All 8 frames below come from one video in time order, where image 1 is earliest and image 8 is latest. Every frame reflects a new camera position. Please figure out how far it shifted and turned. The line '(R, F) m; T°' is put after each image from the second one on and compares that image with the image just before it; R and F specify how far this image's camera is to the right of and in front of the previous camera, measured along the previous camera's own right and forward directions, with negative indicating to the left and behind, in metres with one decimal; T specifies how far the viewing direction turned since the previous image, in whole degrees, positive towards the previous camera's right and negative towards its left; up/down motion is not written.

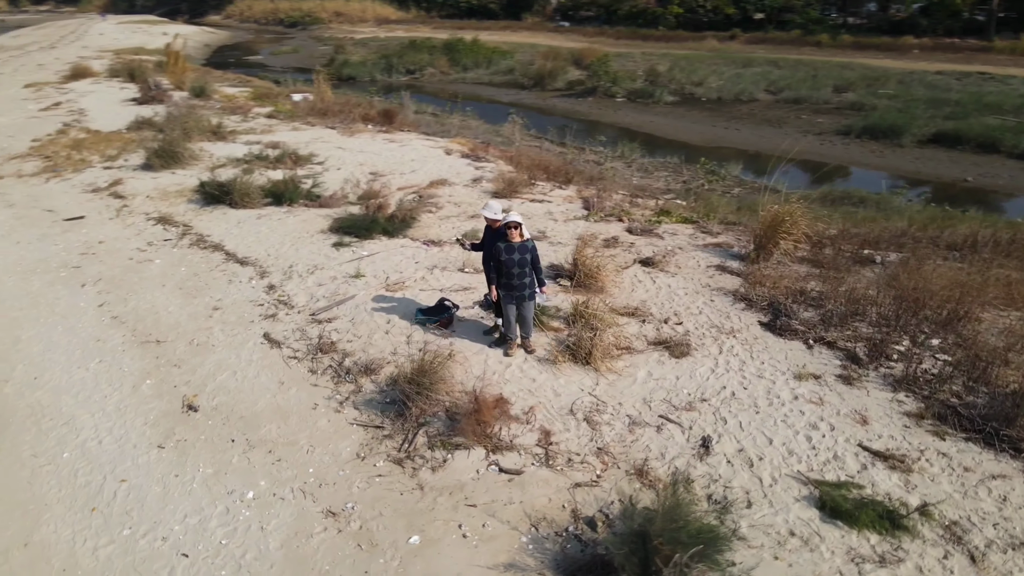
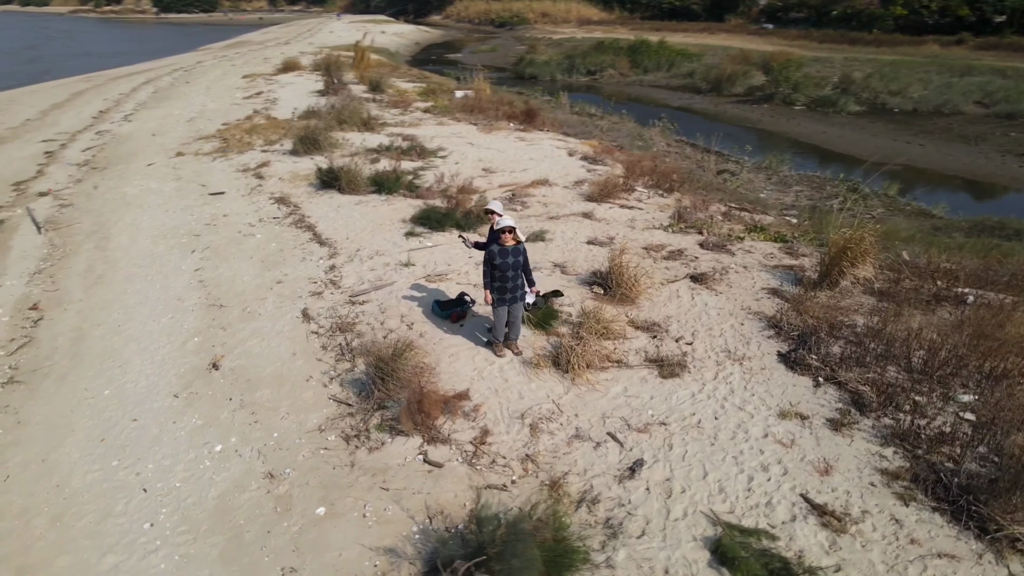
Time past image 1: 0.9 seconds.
(+1.6, +0.1) m; -14°
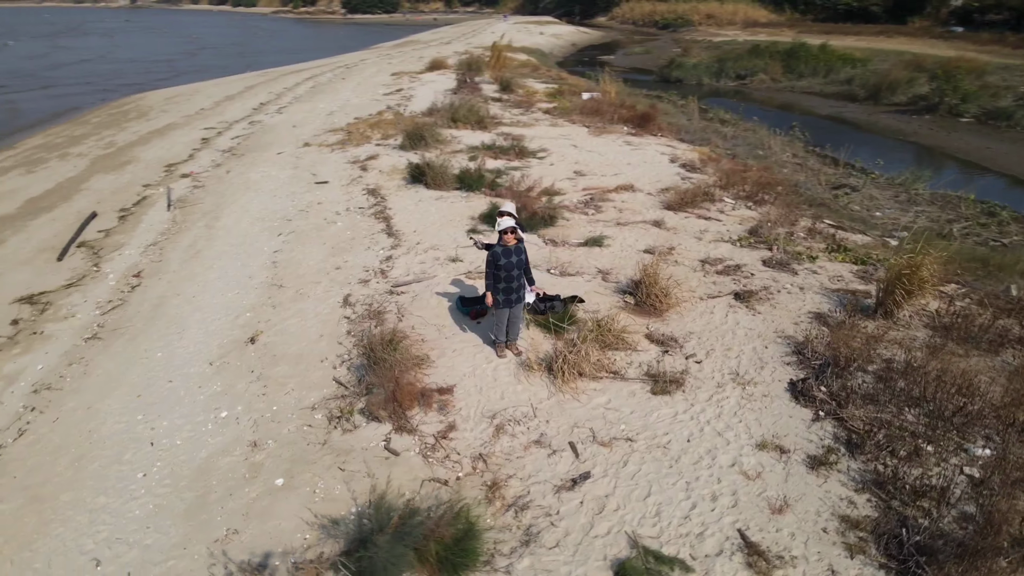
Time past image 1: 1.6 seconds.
(+1.2, +0.1) m; -11°
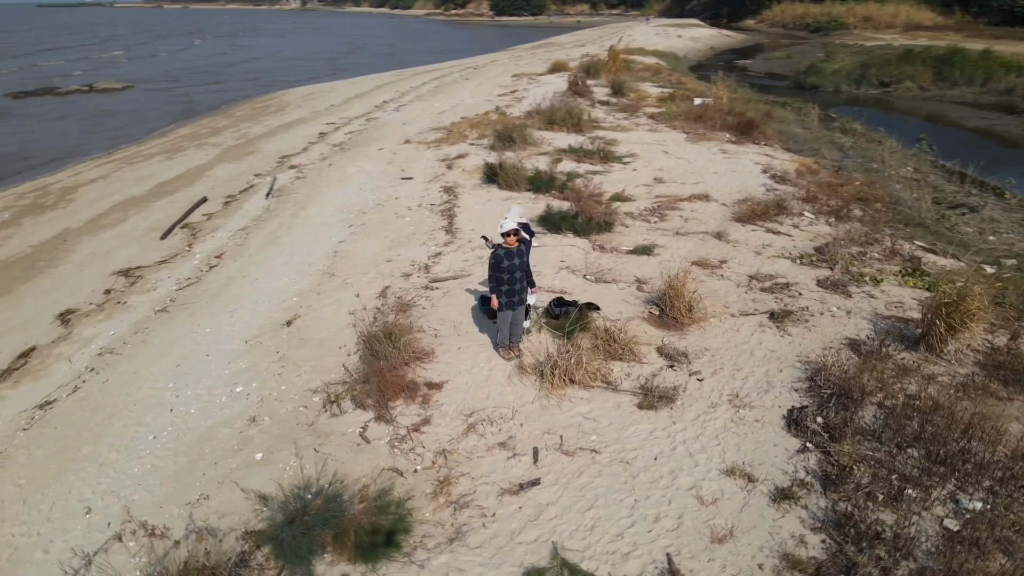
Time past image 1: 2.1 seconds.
(+1.1, +0.1) m; -10°
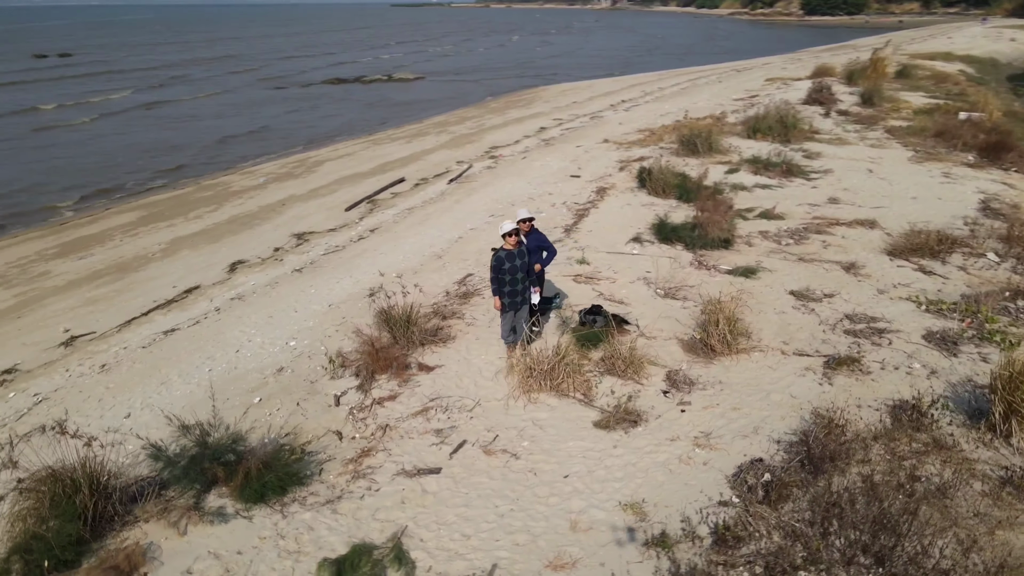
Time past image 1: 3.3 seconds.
(+2.1, +0.3) m; -20°
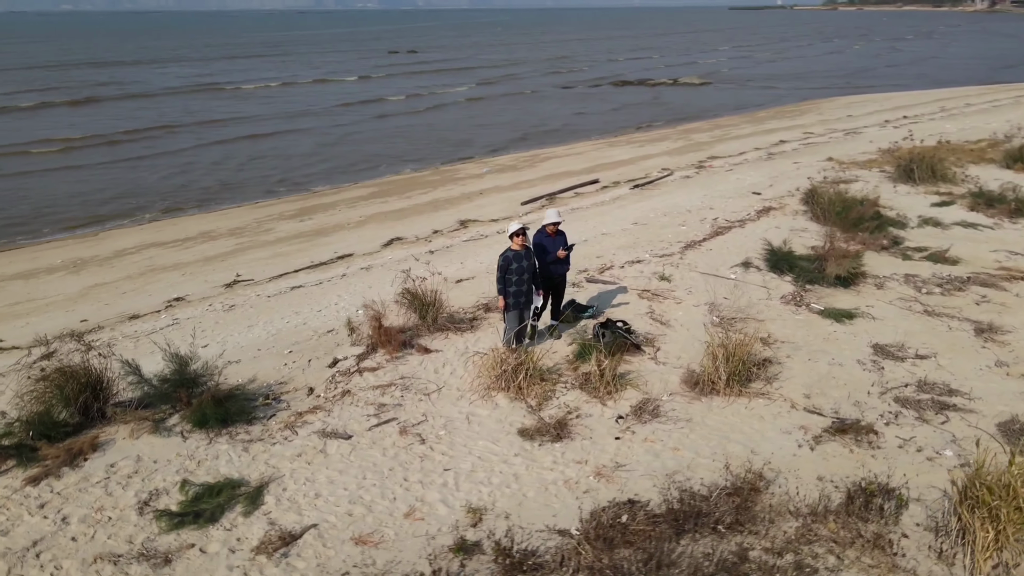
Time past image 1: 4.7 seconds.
(+2.4, +0.4) m; -22°
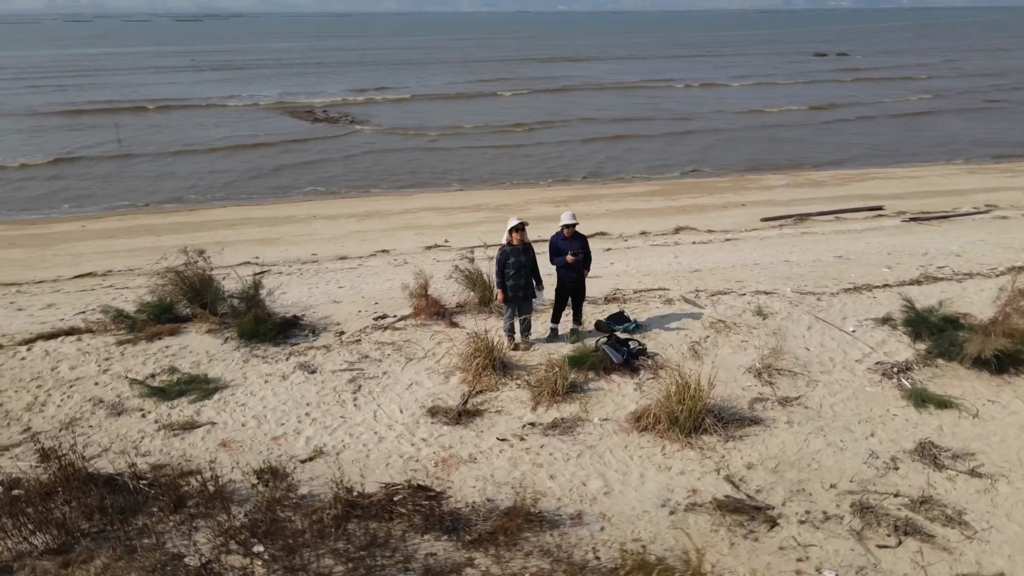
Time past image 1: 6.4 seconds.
(+3.2, +0.7) m; -30°
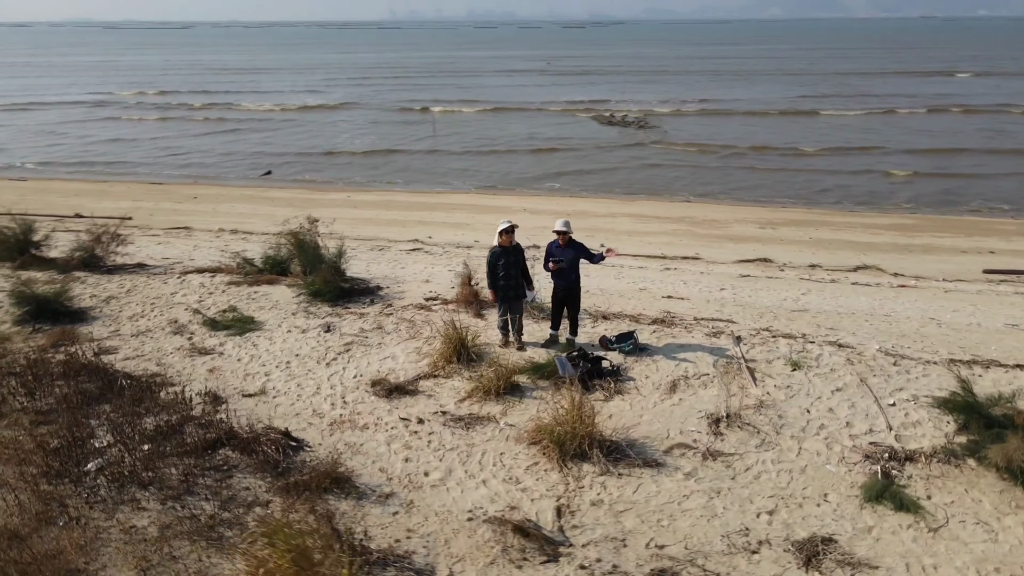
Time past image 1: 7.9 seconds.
(+2.9, +0.5) m; -25°
